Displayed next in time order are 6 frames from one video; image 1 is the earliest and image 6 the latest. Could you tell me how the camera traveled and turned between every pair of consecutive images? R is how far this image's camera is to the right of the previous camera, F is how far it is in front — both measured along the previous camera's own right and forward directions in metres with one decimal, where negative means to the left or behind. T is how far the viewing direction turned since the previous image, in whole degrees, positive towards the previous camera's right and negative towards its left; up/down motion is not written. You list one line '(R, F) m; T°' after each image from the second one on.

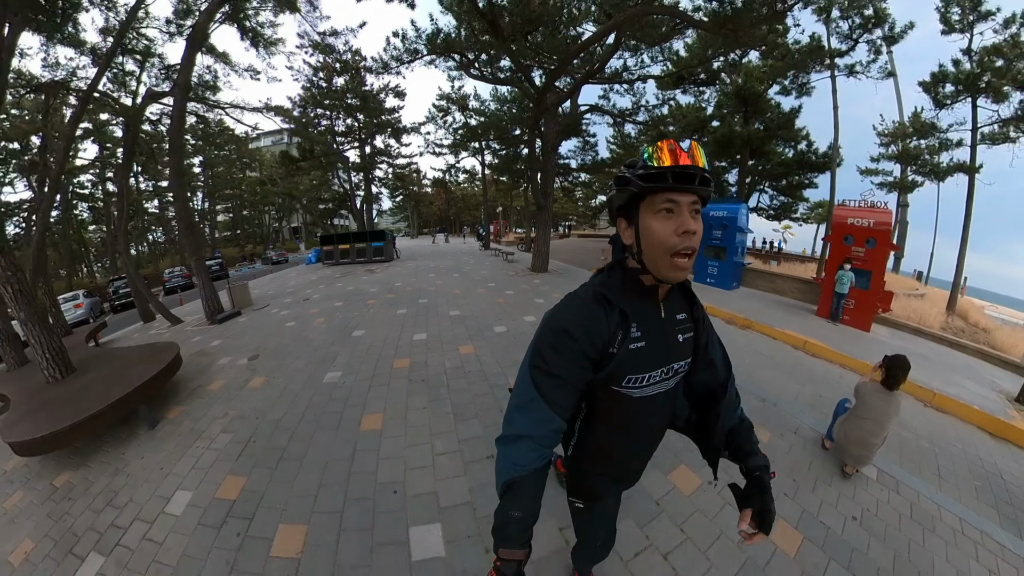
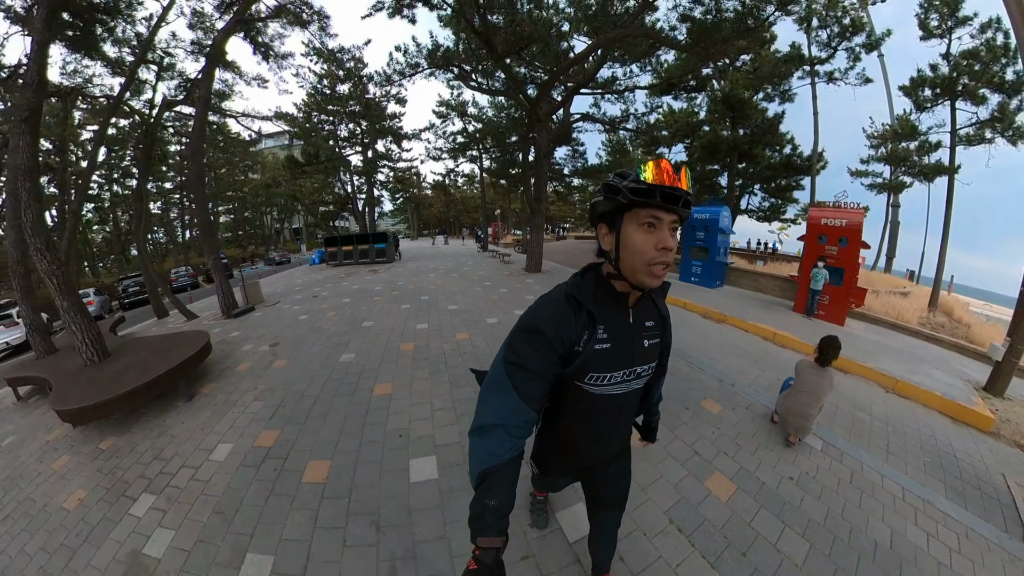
(+0.1, -0.3) m; 0°
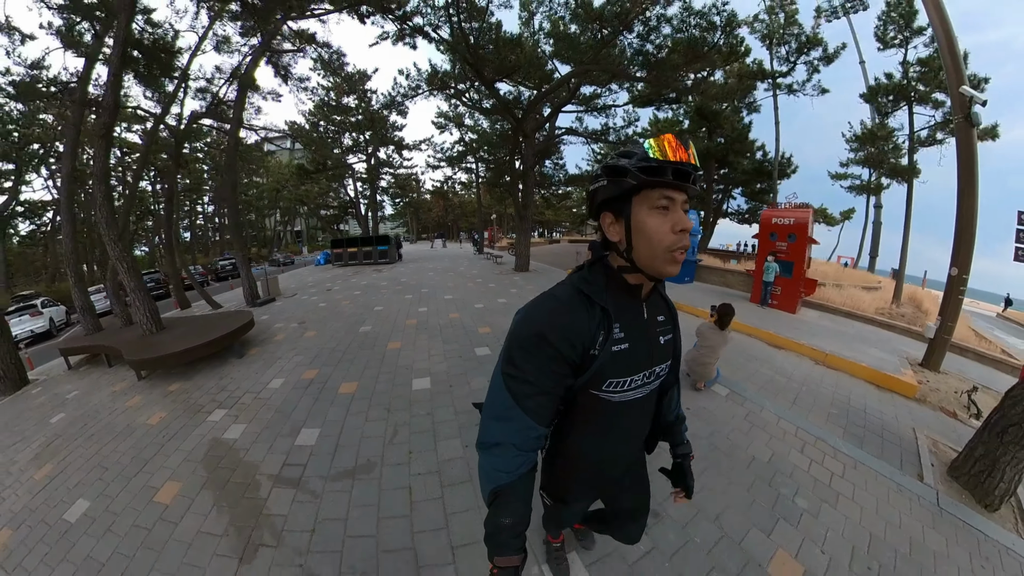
(+0.2, -0.7) m; 0°
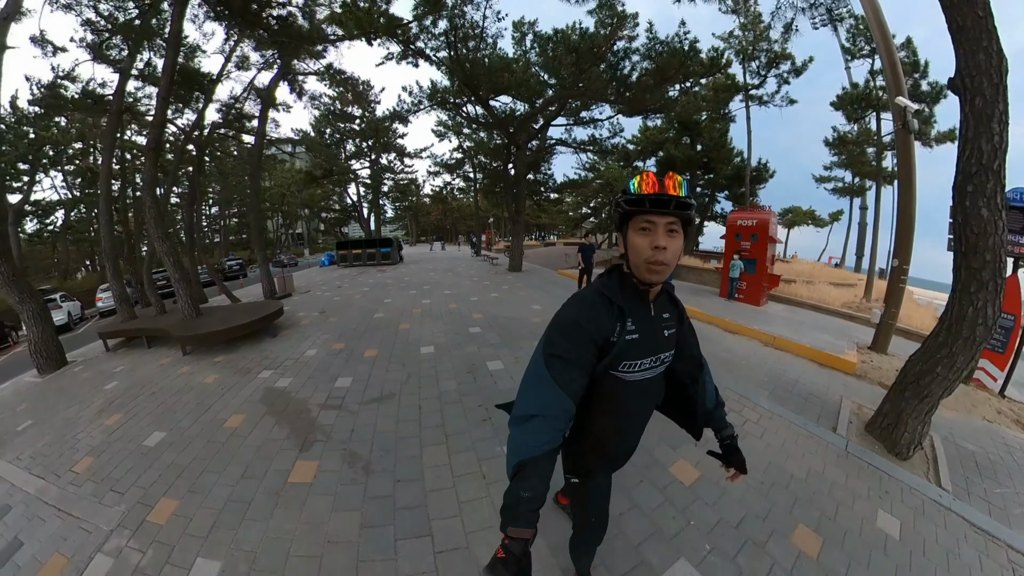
(+0.1, -0.6) m; 0°
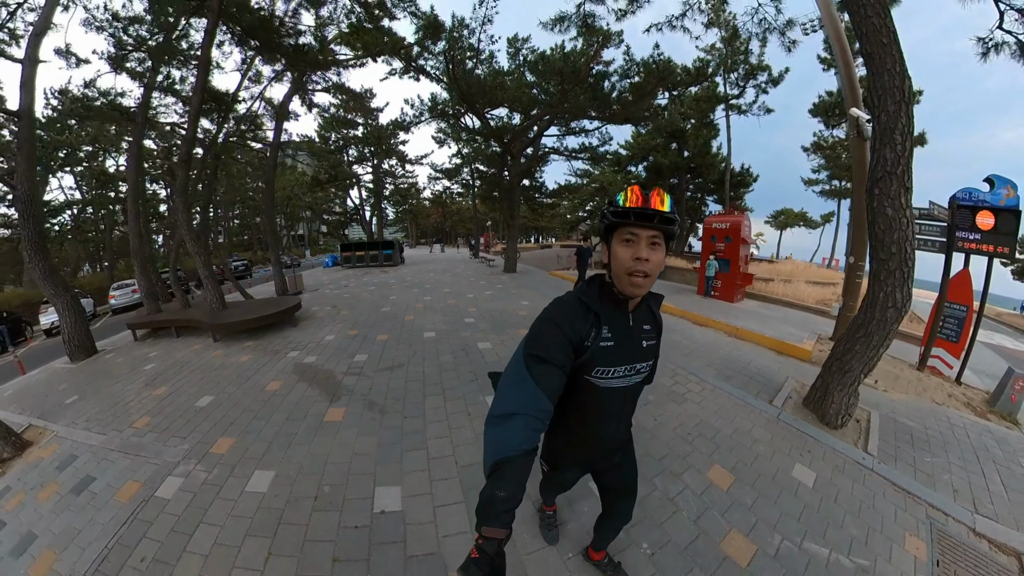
(+0.1, -0.5) m; 0°
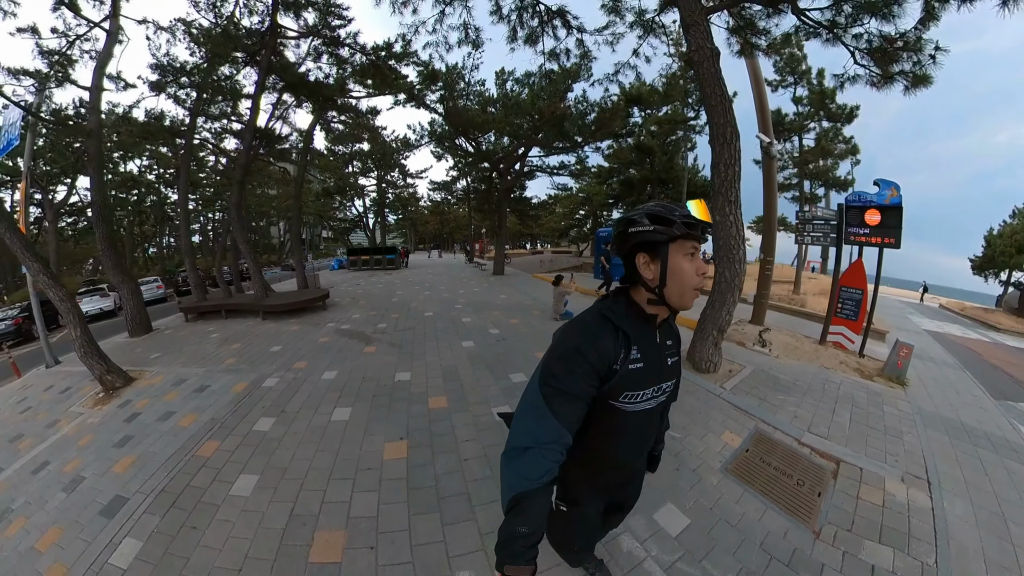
(+0.4, -1.3) m; 0°
